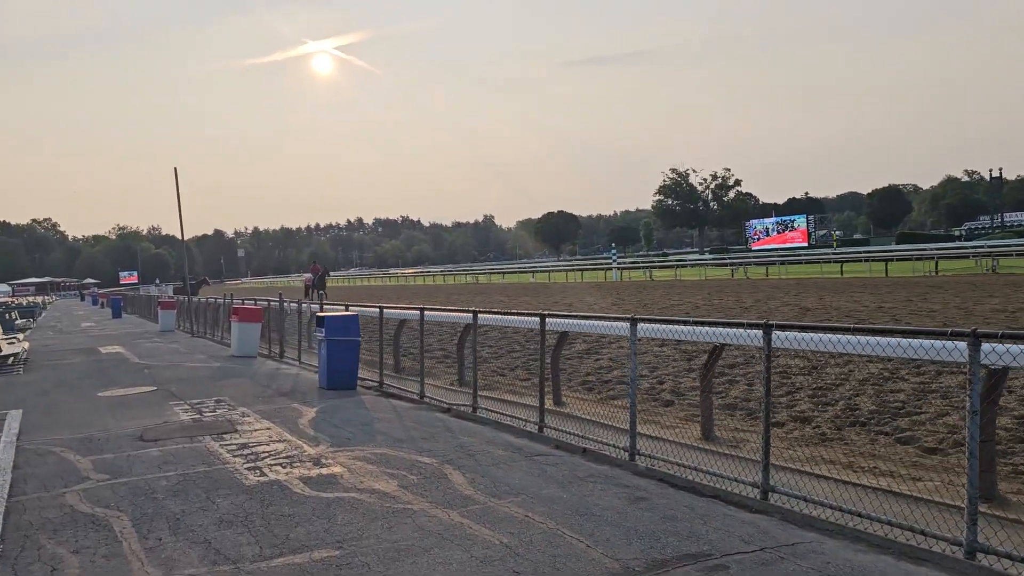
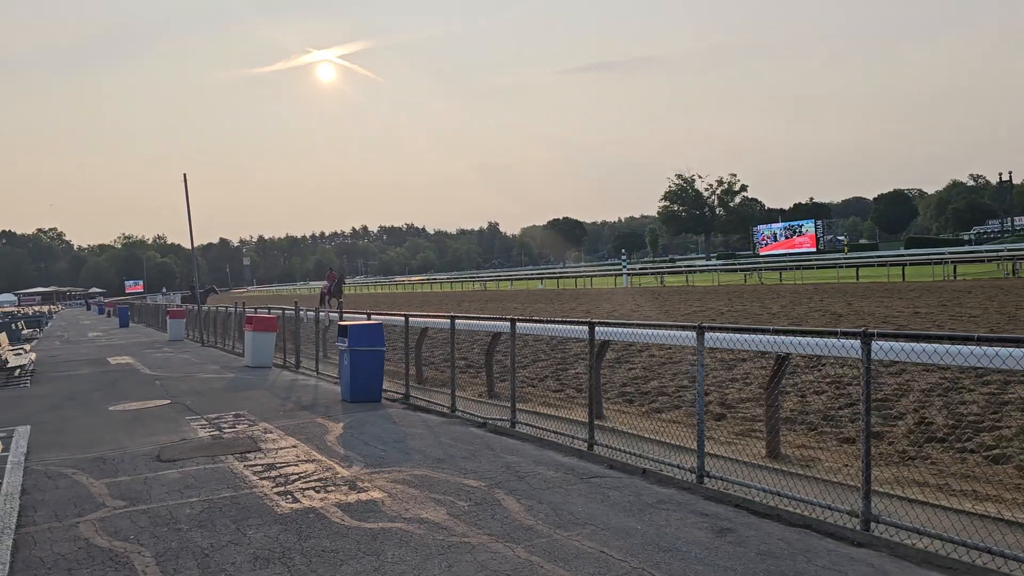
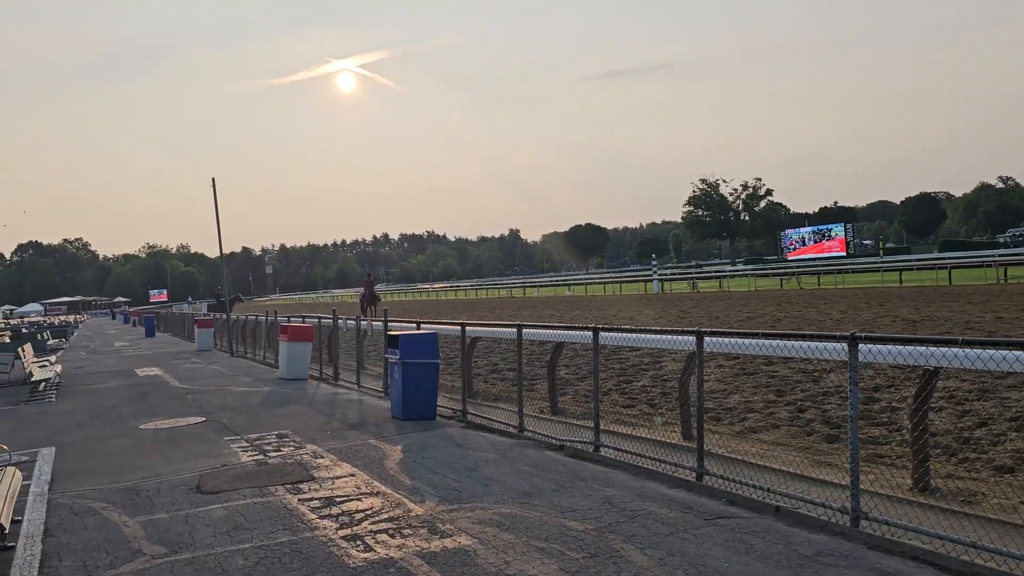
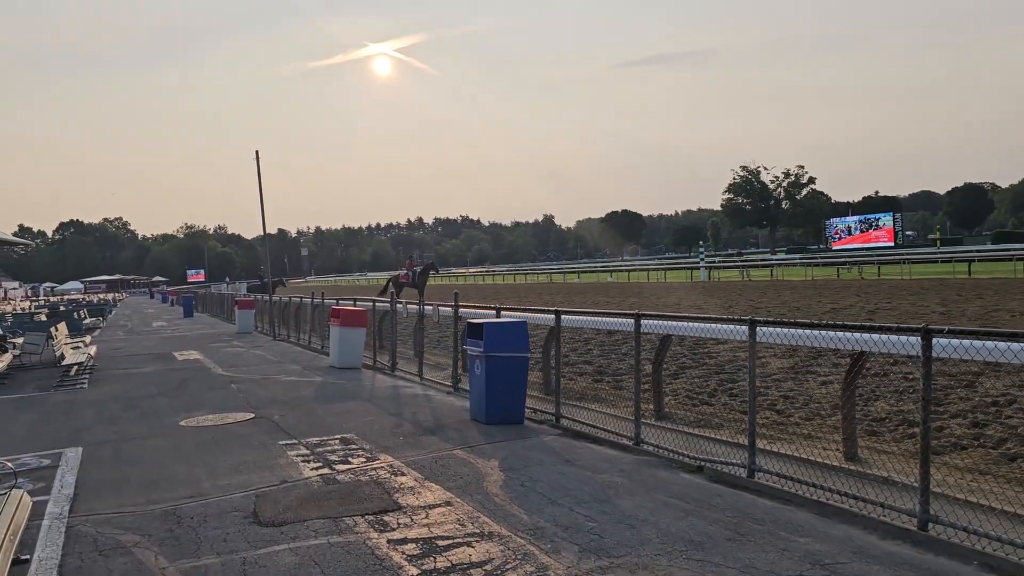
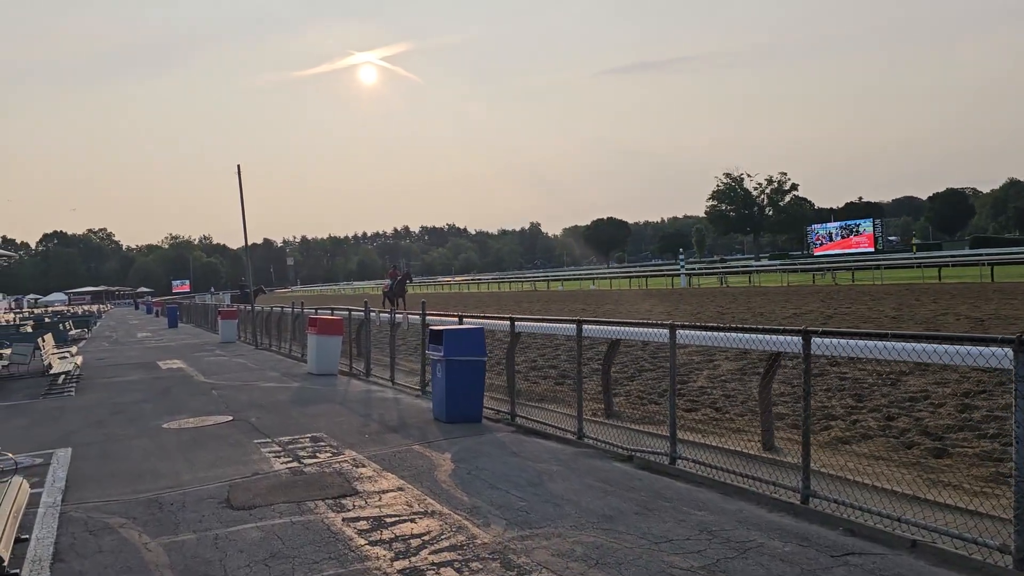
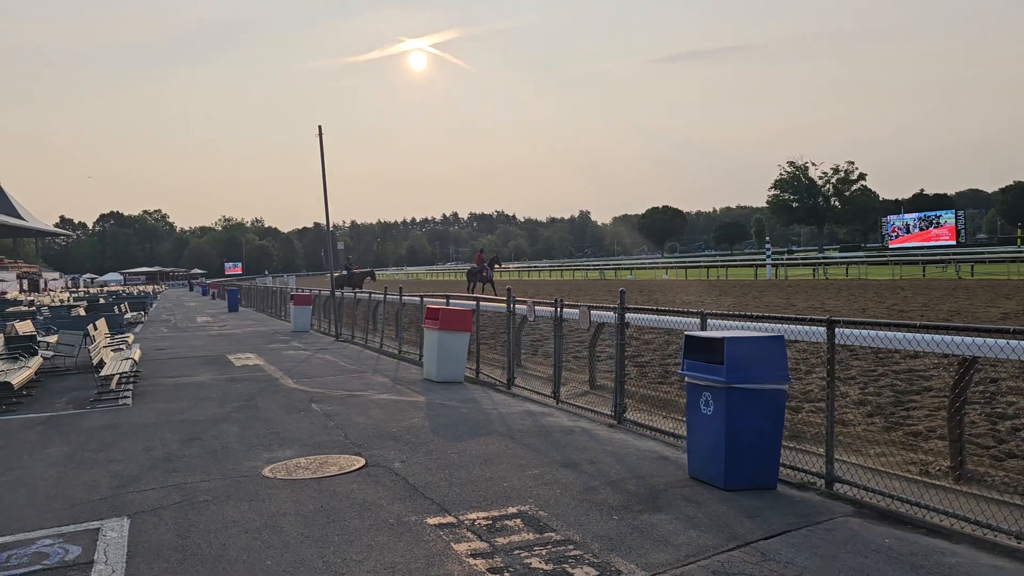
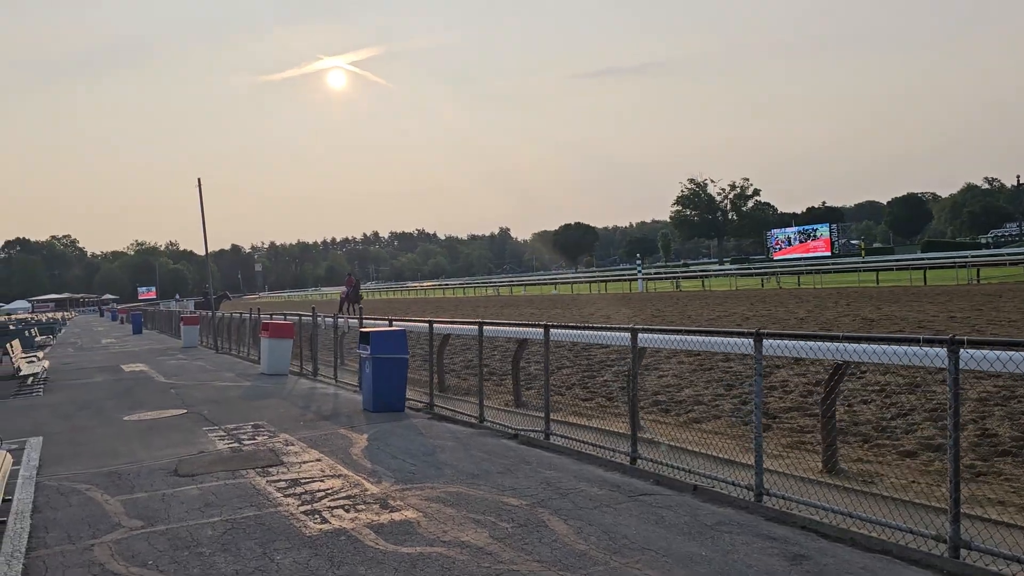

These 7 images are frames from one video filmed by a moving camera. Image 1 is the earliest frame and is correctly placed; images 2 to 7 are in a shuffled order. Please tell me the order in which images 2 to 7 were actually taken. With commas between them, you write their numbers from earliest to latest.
2, 7, 3, 5, 4, 6
